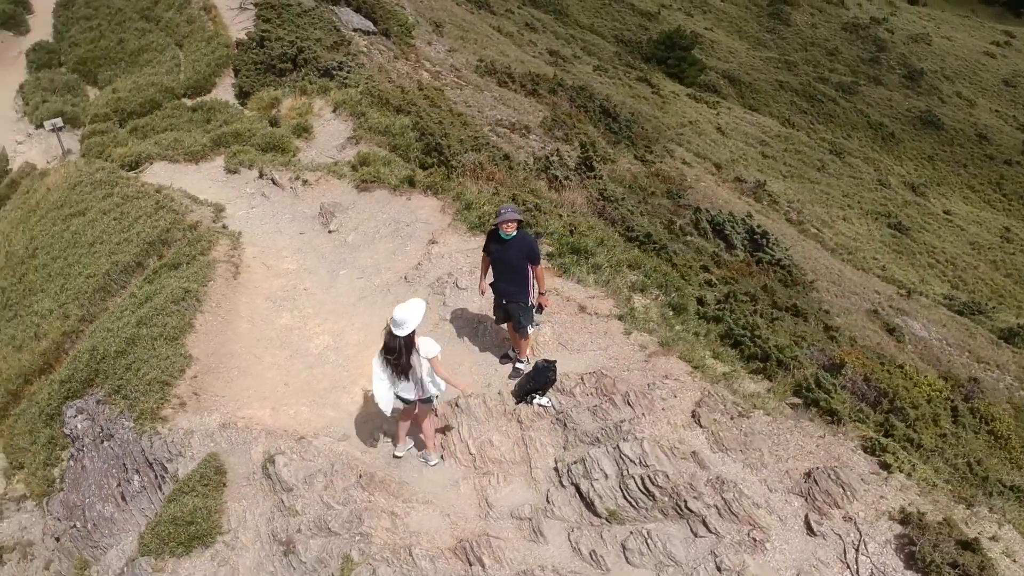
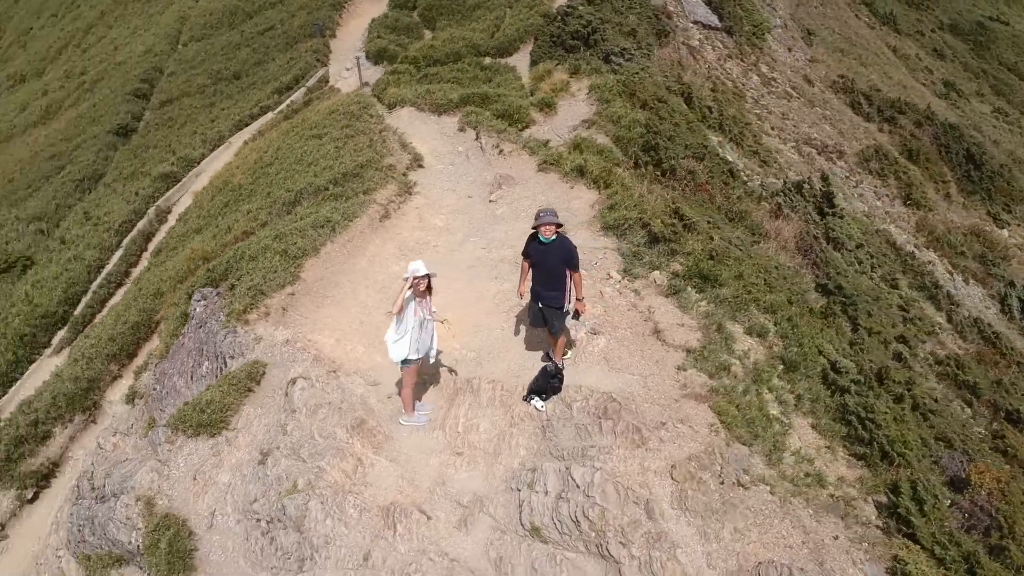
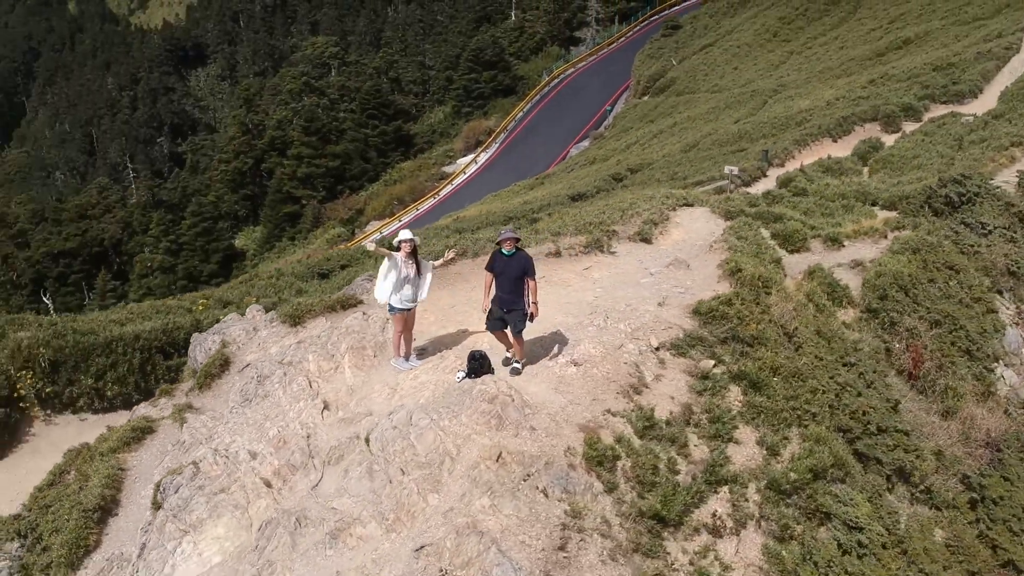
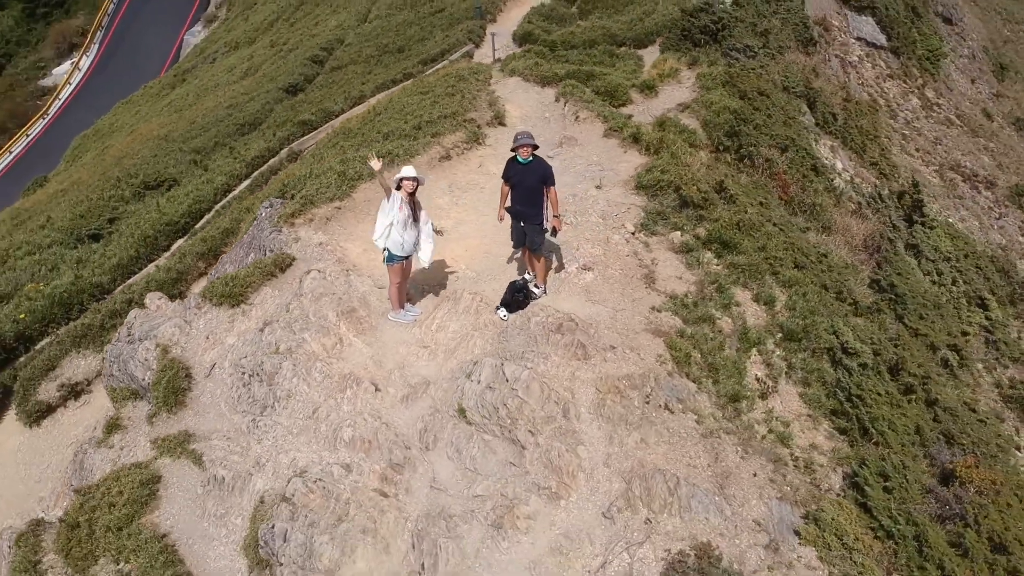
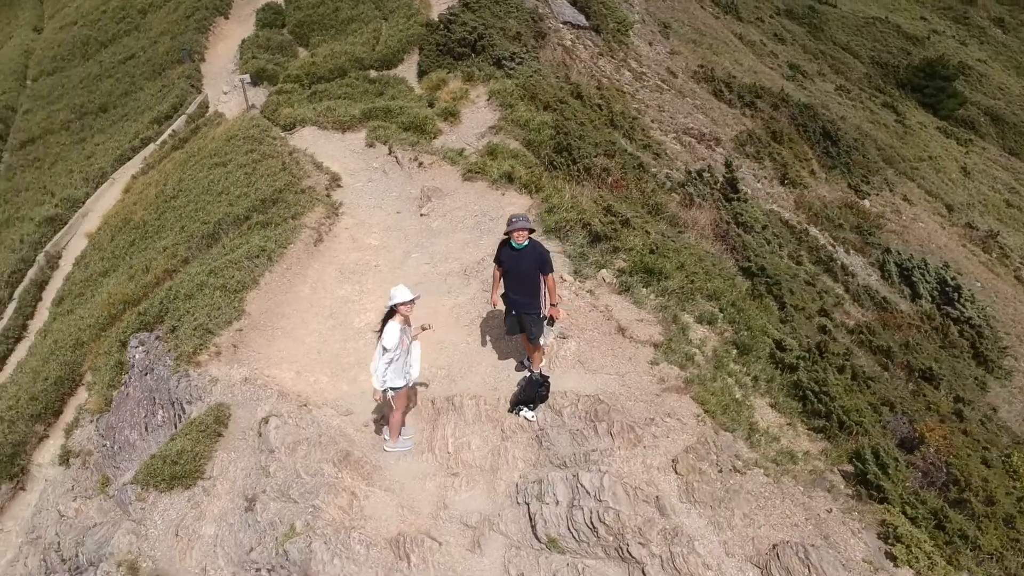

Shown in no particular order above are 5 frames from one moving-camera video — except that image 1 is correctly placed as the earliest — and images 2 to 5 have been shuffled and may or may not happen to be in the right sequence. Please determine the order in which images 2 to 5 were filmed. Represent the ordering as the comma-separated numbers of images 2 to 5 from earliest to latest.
5, 2, 4, 3
